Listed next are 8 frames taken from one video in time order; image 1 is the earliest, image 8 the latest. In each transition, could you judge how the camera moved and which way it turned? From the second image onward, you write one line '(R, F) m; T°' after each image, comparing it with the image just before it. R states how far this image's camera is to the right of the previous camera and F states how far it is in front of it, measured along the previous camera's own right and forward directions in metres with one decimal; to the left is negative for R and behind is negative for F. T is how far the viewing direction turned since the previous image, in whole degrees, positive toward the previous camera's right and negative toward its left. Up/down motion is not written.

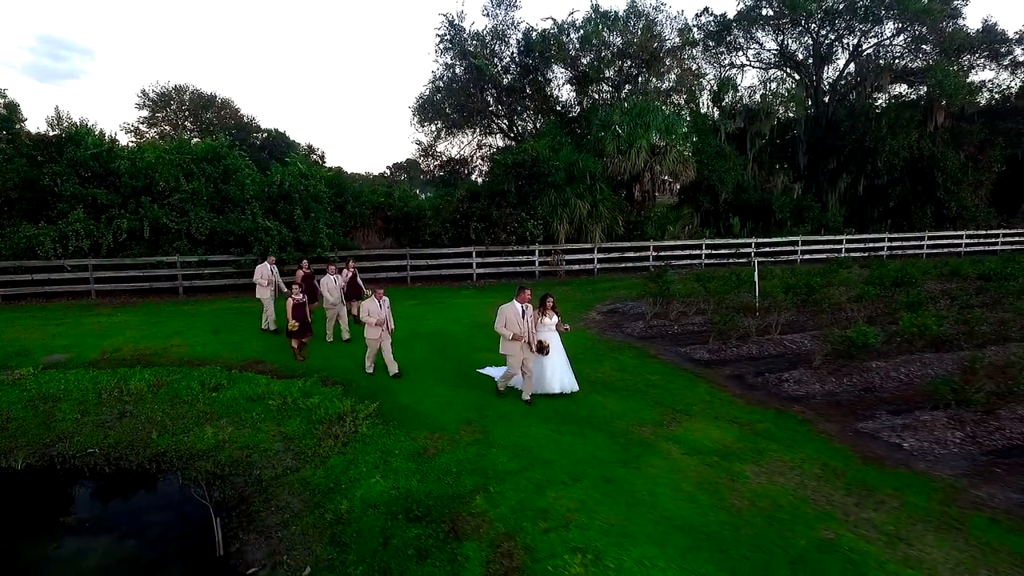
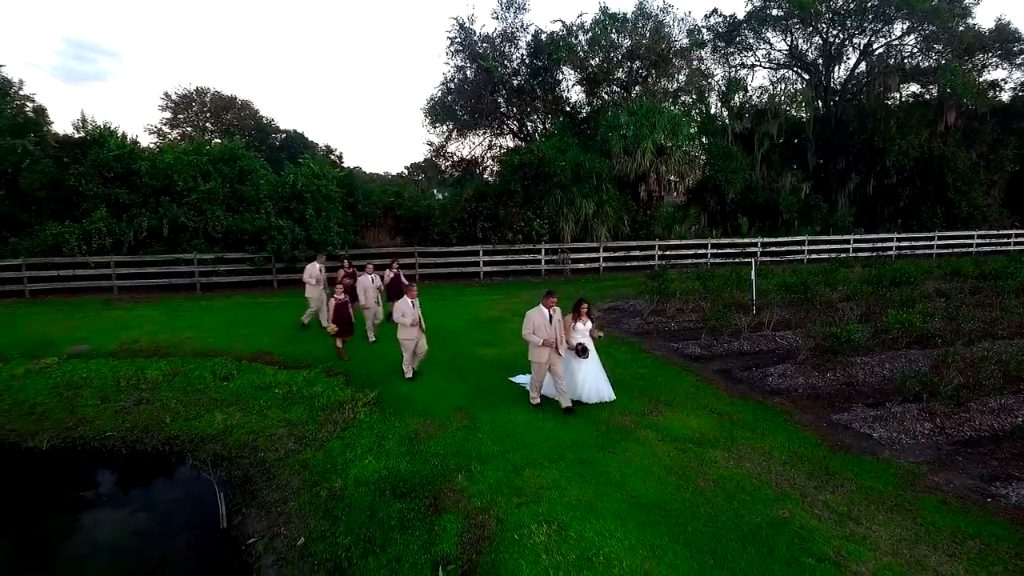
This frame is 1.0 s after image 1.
(+0.4, -0.4) m; -2°
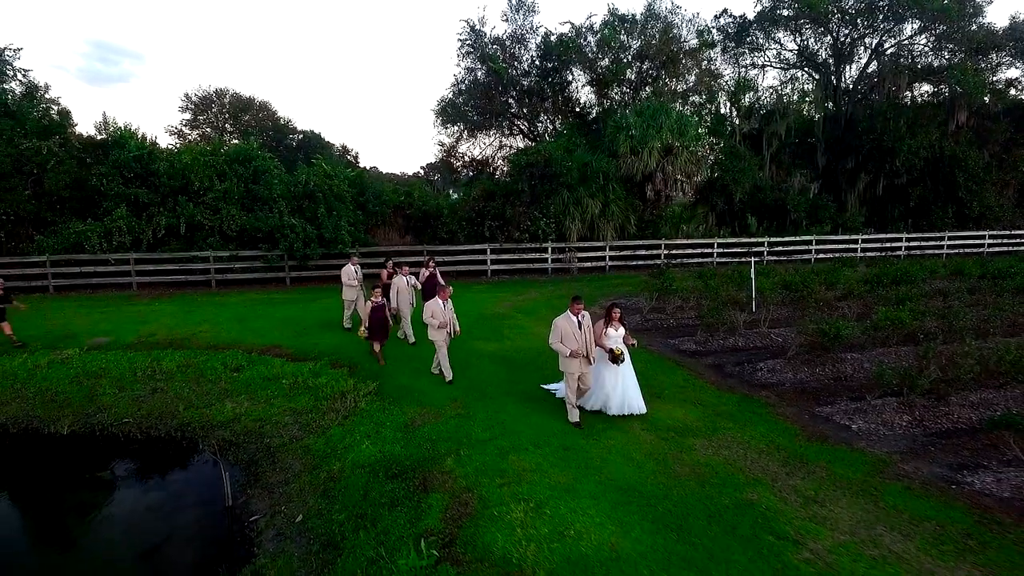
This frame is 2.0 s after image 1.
(+0.3, -0.3) m; -1°
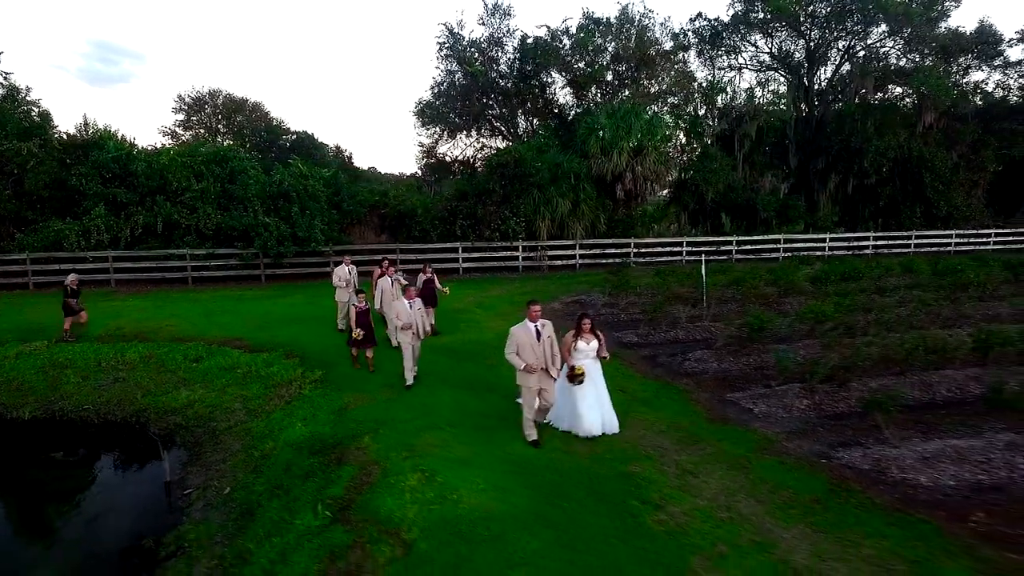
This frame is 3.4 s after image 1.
(+1.0, -0.5) m; 0°
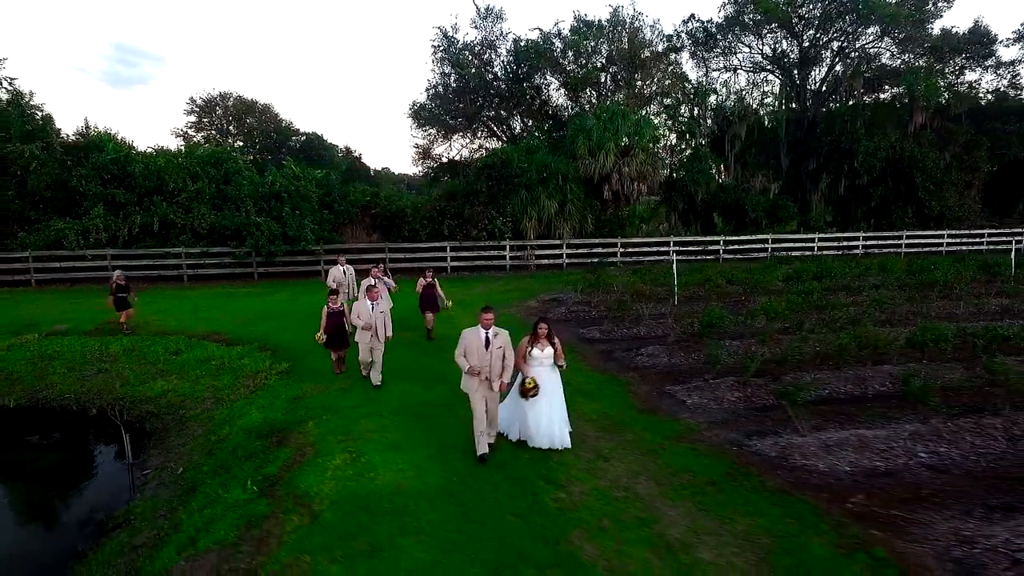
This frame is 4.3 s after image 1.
(+1.0, -0.4) m; -1°
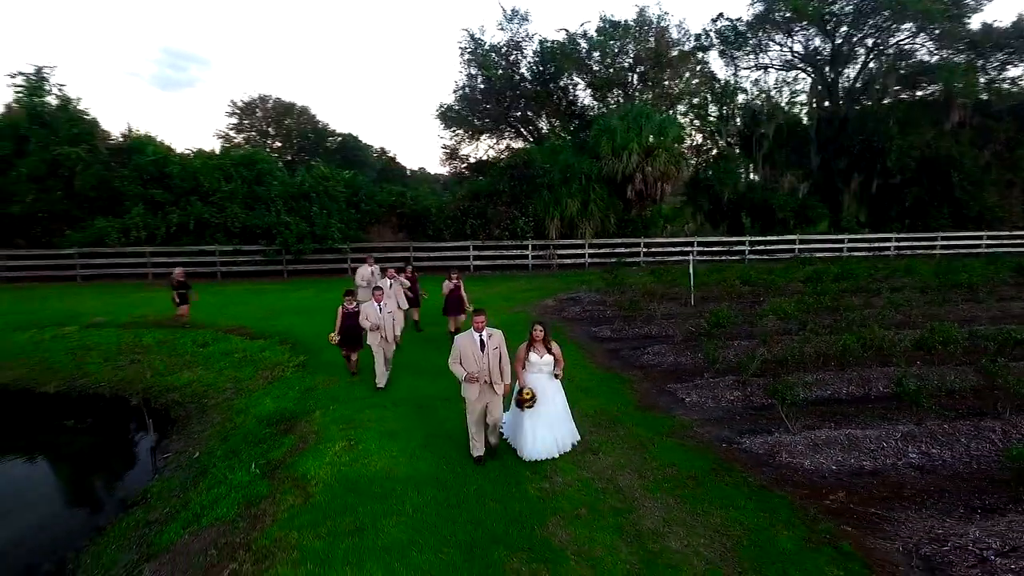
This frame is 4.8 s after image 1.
(+0.5, -0.2) m; -3°
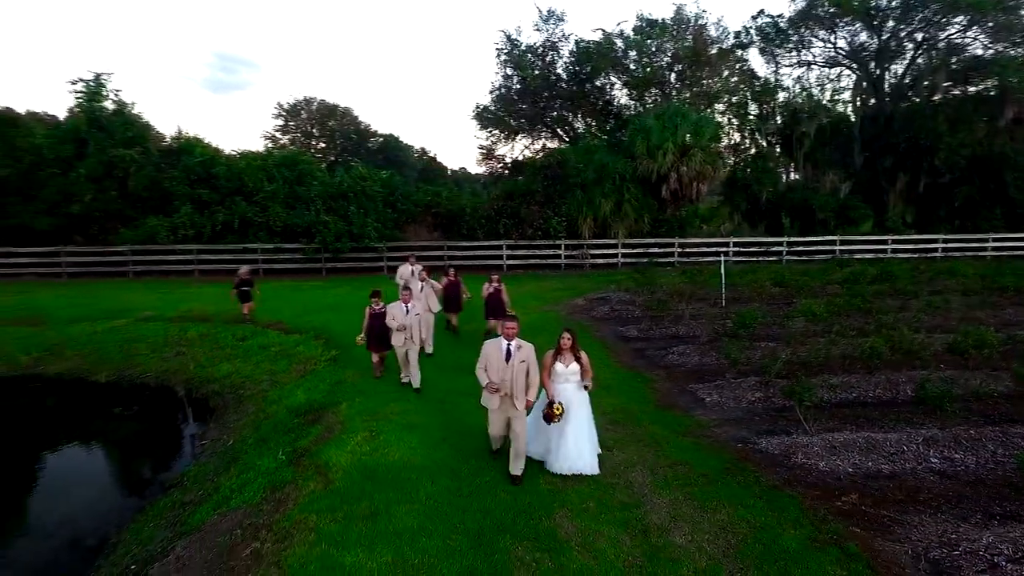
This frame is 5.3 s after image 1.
(+0.3, -0.2) m; -4°
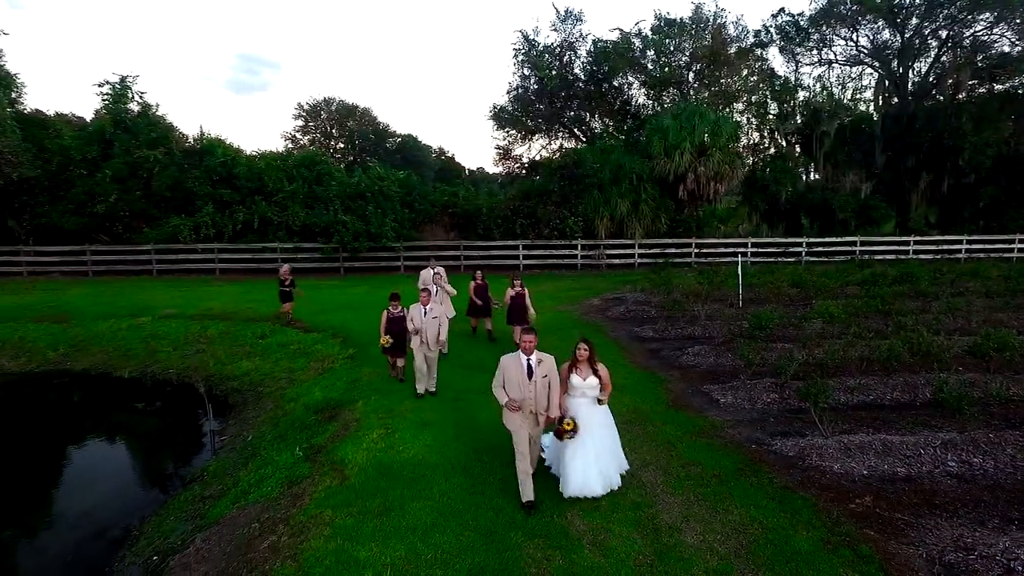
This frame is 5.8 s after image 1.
(0.0, -0.1) m; -2°
